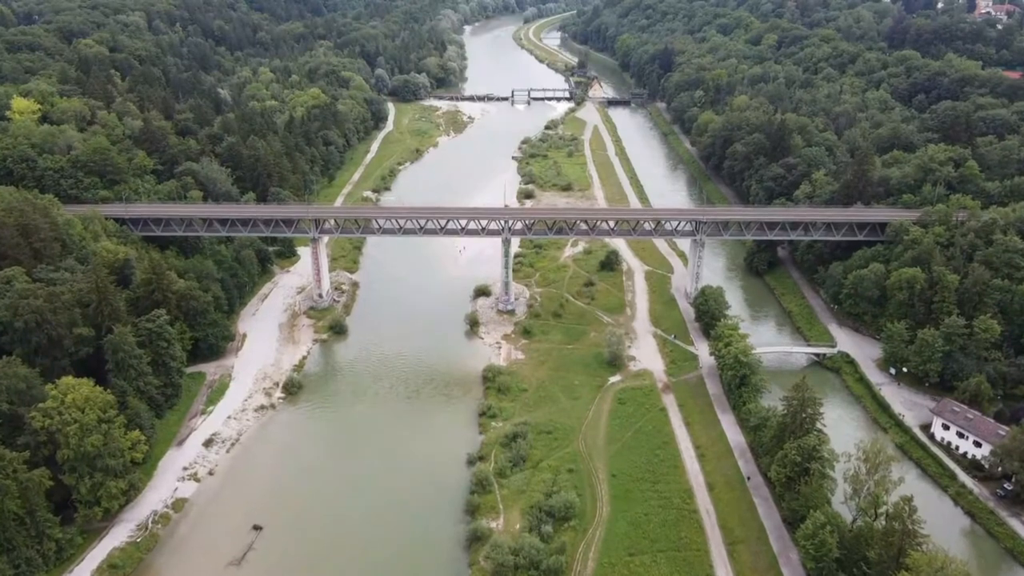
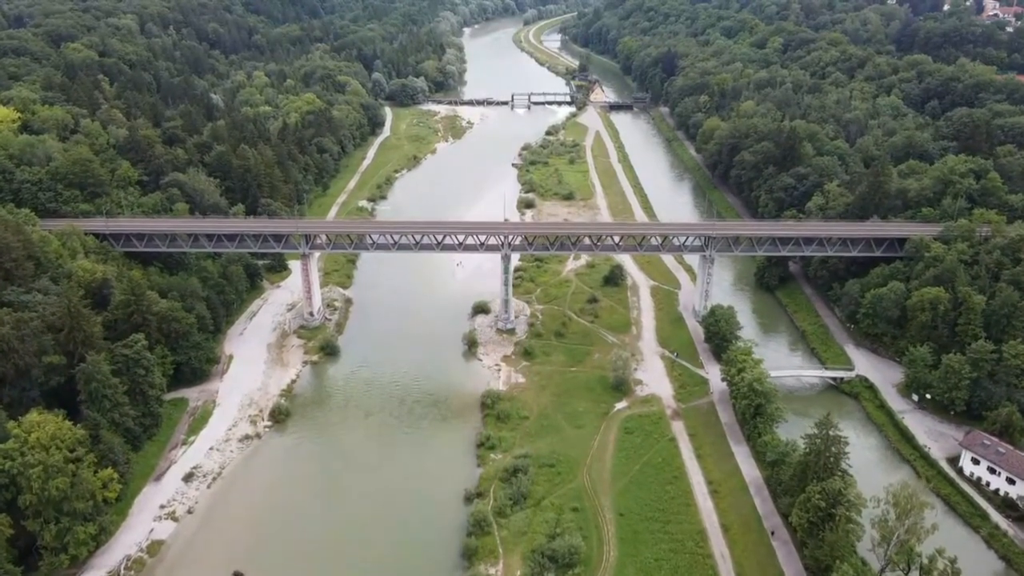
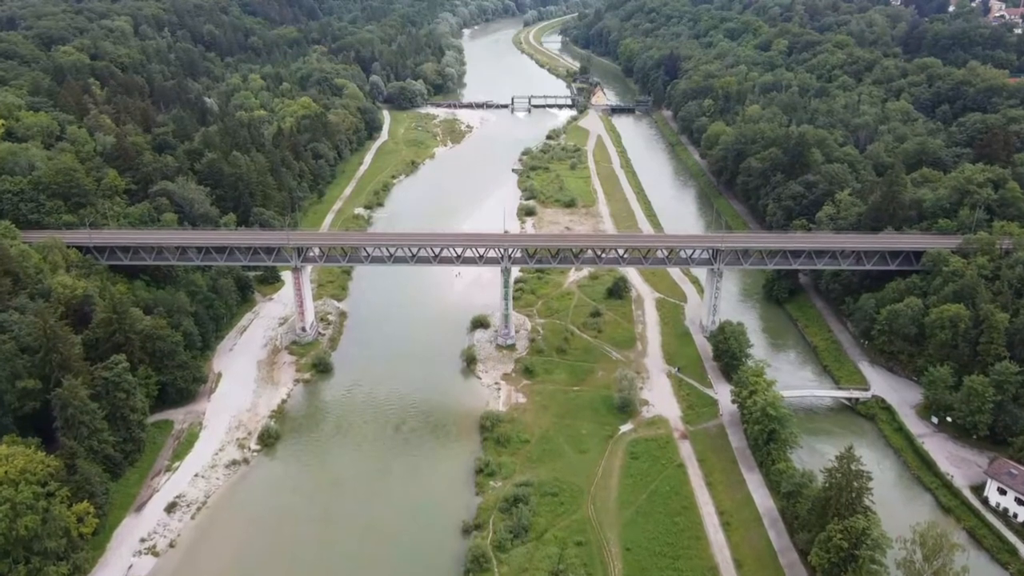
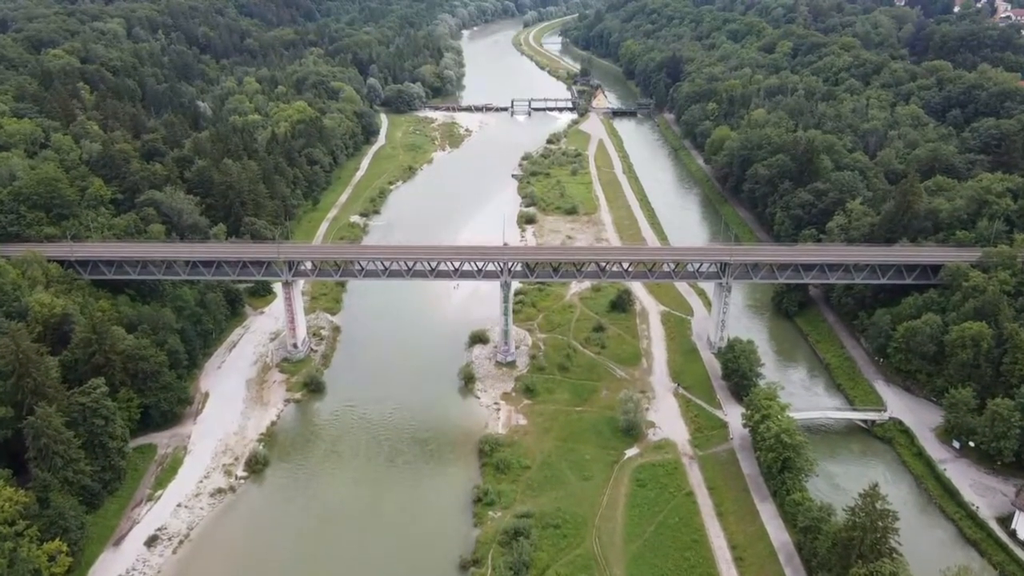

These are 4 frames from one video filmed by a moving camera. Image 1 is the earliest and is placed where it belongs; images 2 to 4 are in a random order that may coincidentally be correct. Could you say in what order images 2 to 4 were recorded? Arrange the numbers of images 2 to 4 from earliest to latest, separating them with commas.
2, 3, 4
